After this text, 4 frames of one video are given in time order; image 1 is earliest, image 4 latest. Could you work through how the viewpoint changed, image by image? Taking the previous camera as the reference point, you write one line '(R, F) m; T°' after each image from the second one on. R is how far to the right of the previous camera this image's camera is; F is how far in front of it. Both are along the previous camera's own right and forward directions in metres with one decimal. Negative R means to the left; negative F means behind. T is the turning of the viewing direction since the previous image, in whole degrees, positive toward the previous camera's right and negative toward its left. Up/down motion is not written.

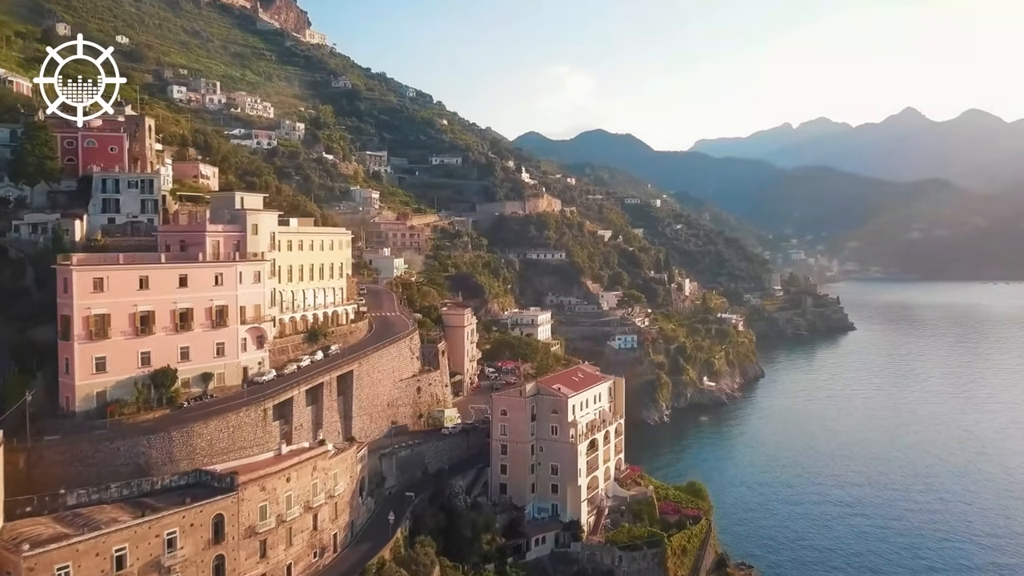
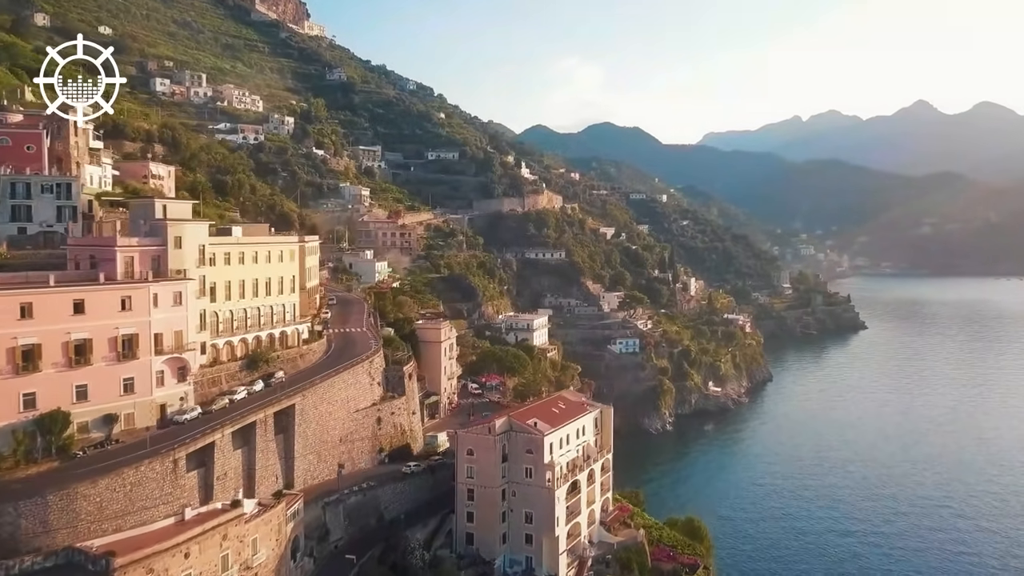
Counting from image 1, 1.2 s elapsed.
(+1.1, +3.2) m; -1°
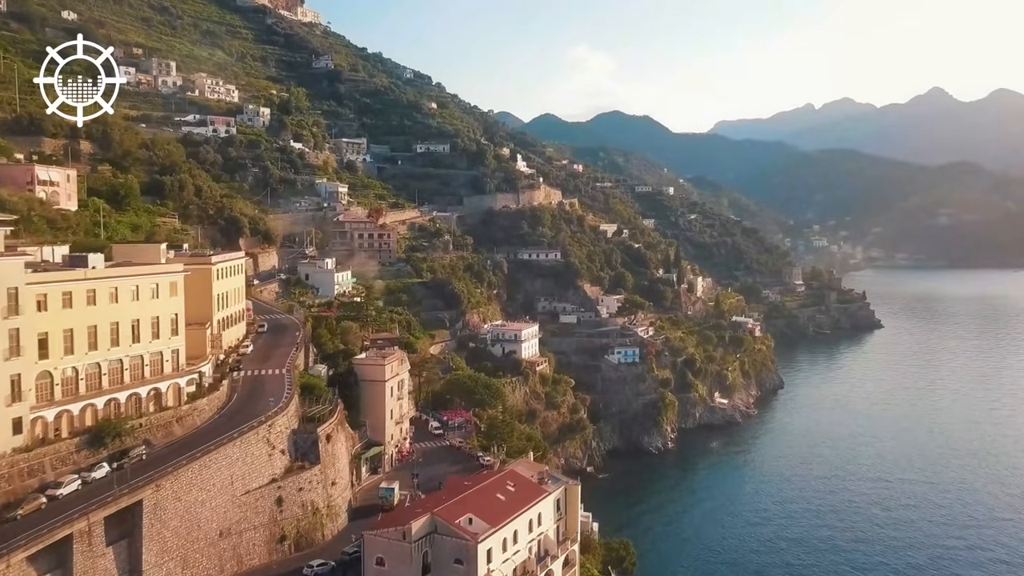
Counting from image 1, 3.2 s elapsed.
(+1.8, +5.4) m; -1°
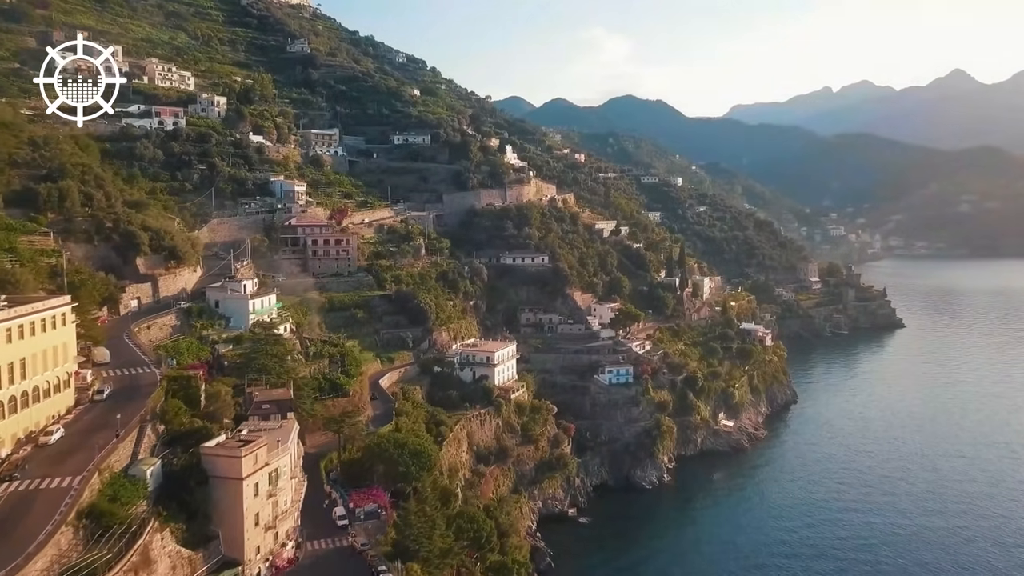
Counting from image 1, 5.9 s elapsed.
(+2.7, +7.2) m; -1°
